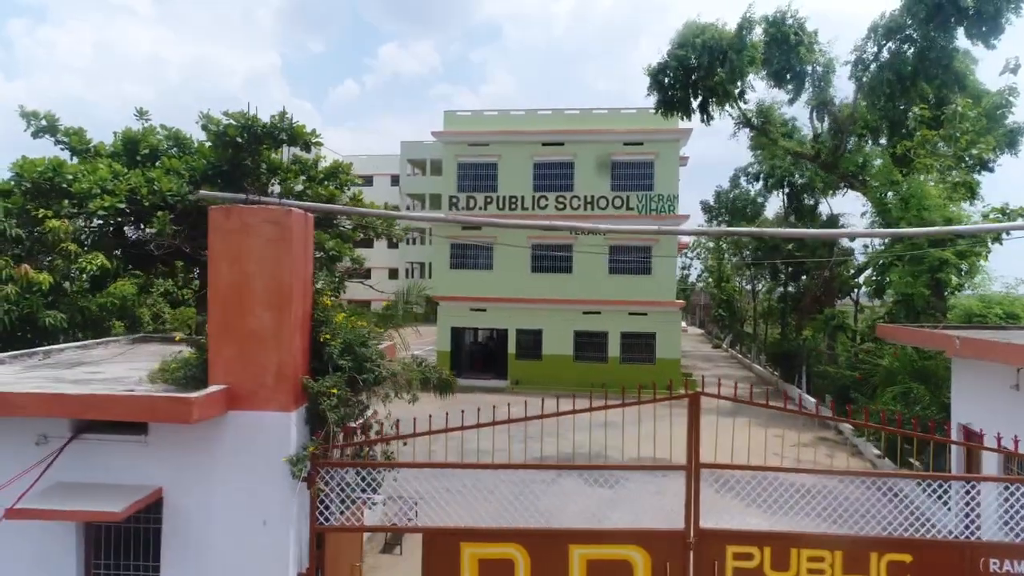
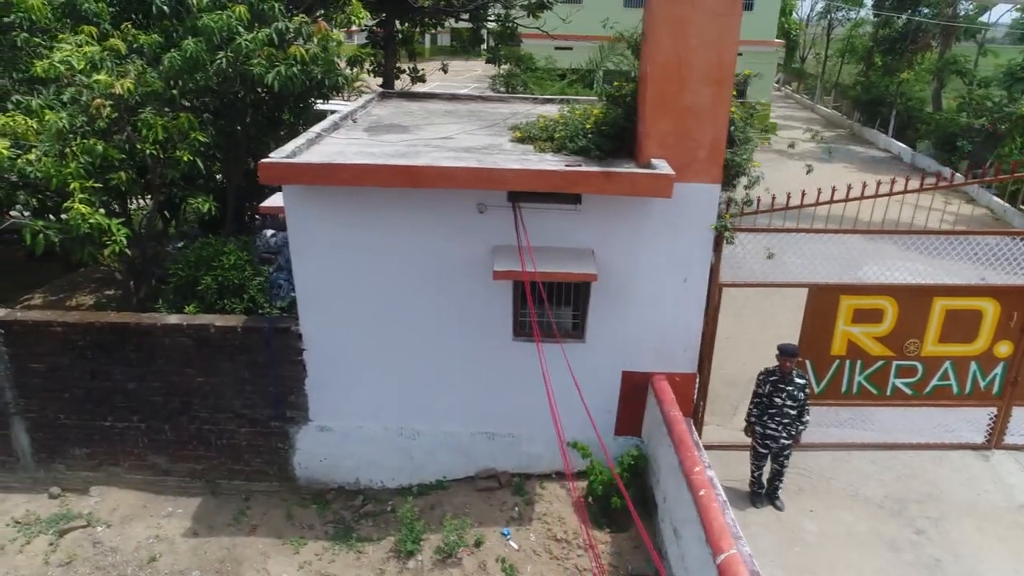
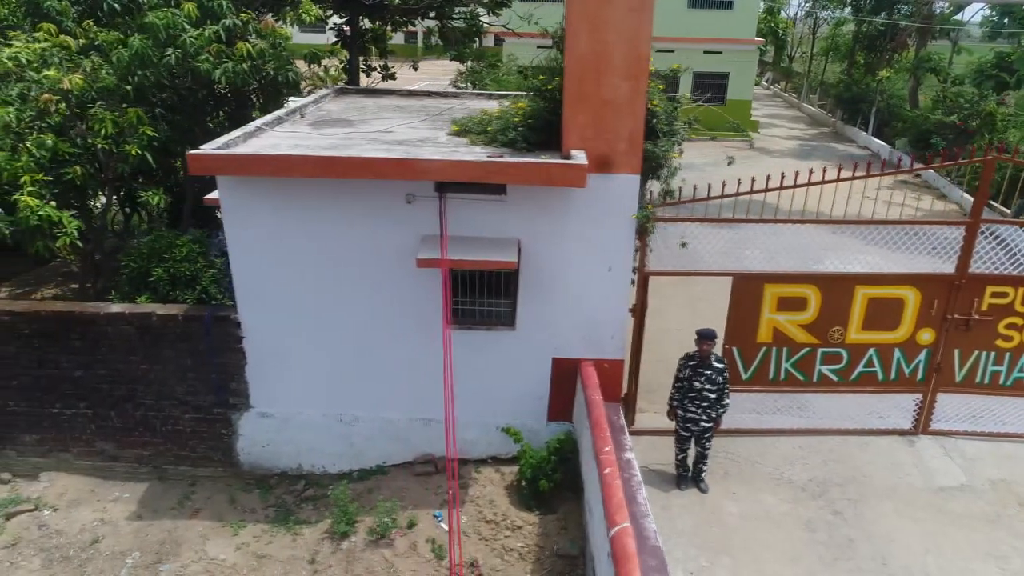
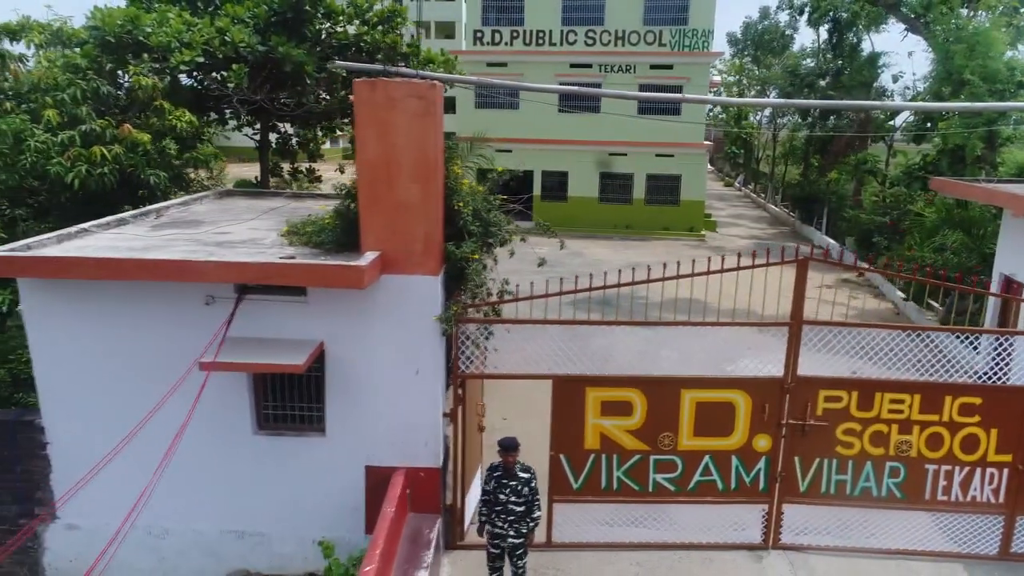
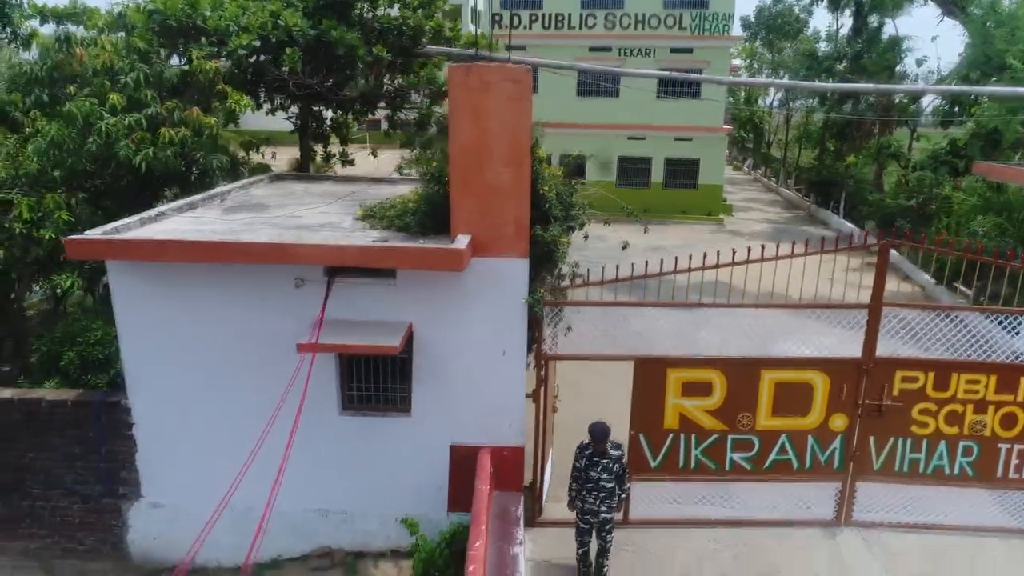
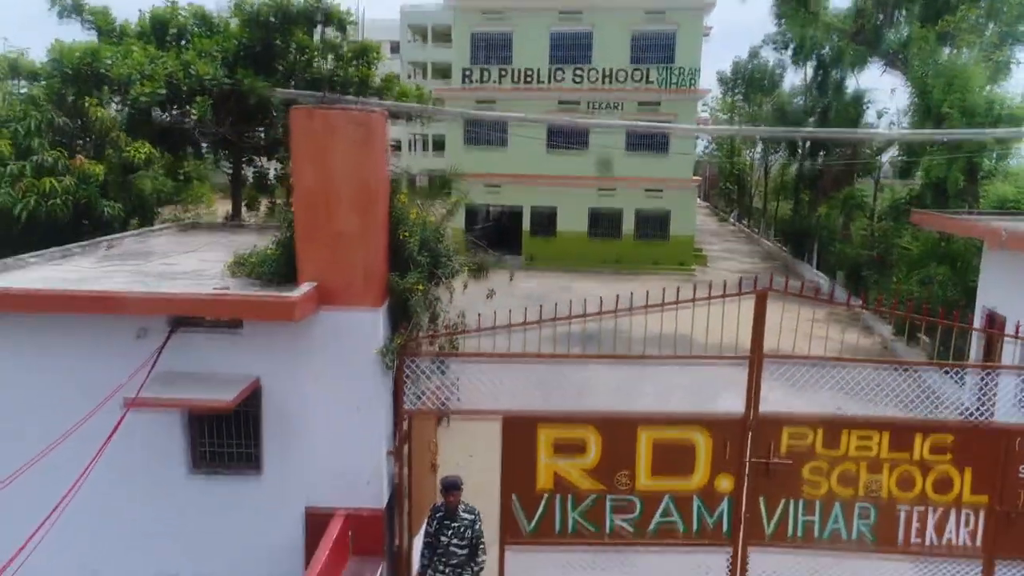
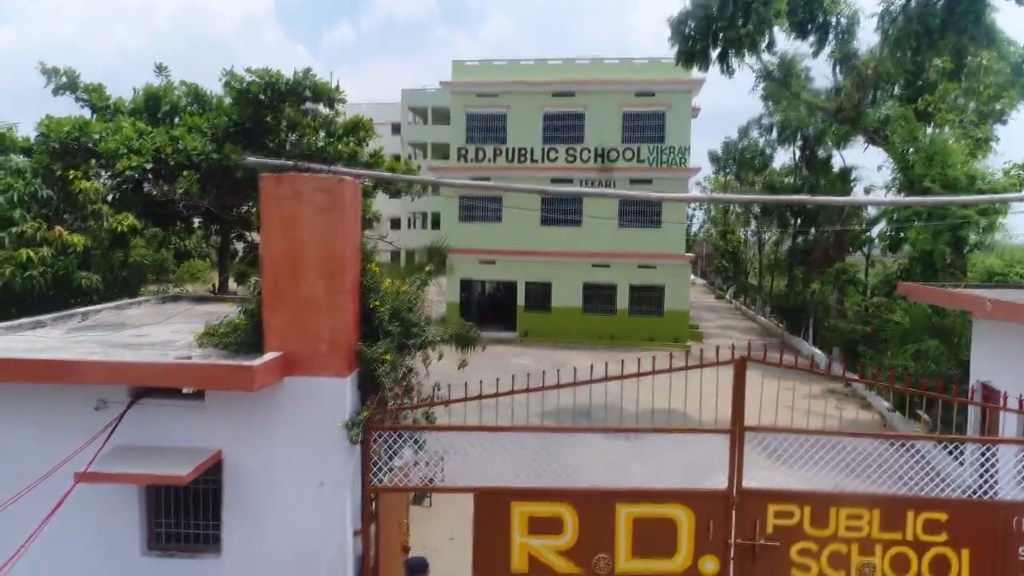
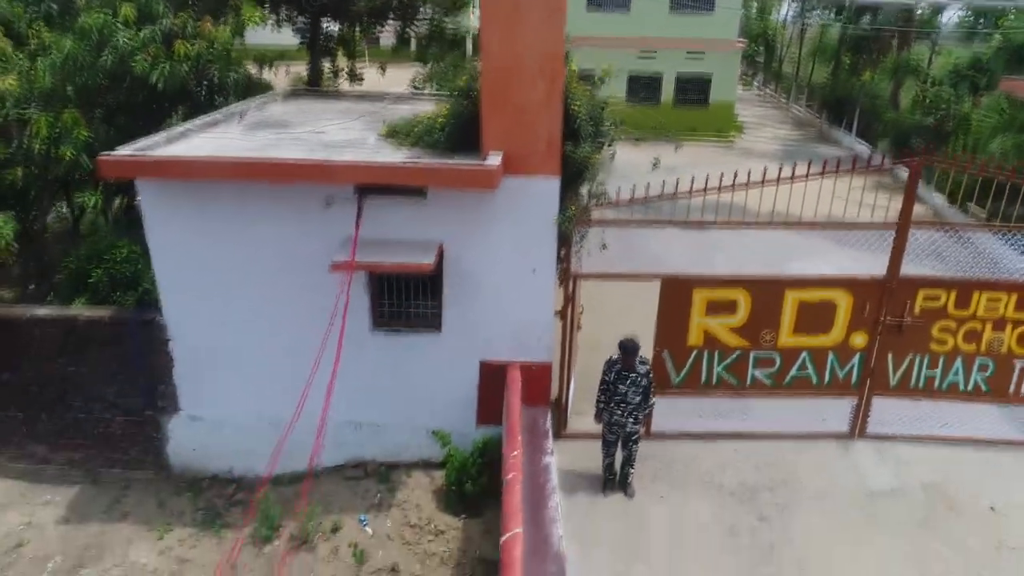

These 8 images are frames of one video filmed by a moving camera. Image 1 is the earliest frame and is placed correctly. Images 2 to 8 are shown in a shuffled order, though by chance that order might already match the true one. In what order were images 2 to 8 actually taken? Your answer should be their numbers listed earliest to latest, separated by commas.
7, 6, 4, 5, 8, 3, 2
